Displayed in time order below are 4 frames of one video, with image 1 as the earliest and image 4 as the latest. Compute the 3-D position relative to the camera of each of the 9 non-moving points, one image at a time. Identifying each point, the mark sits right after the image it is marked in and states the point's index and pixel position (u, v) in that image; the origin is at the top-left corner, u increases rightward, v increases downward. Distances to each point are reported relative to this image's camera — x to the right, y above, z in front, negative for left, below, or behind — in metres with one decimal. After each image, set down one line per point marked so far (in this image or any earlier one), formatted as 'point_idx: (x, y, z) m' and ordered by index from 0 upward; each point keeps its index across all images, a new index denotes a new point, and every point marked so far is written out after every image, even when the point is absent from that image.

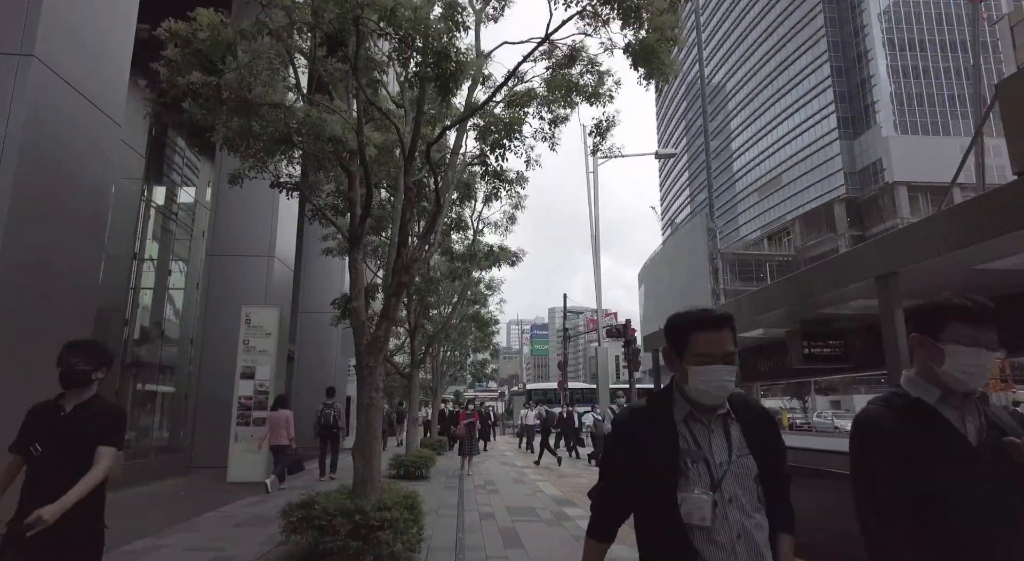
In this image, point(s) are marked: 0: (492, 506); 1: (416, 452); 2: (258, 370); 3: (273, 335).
0: (-0.3, -3.4, +9.0) m
1: (-2.0, -3.6, +12.6) m
2: (-4.6, -1.6, +11.0) m
3: (-4.4, -1.0, +11.2) m
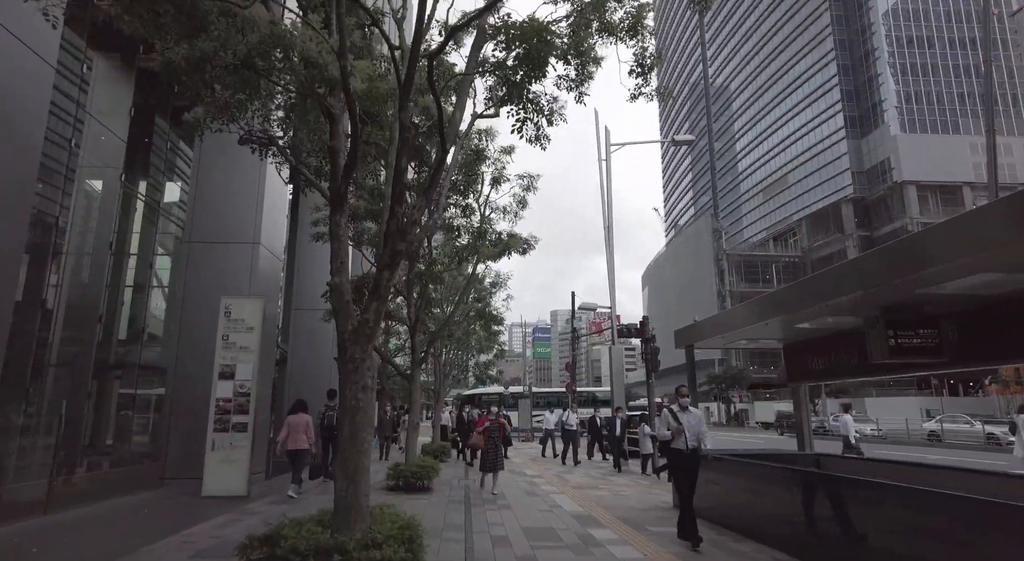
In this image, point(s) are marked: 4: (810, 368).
0: (-0.1, -3.1, +7.8) m
1: (-1.8, -3.4, +11.4) m
2: (-4.4, -1.4, +9.8) m
3: (-4.2, -0.8, +9.9) m
4: (+4.4, -1.3, +8.9) m
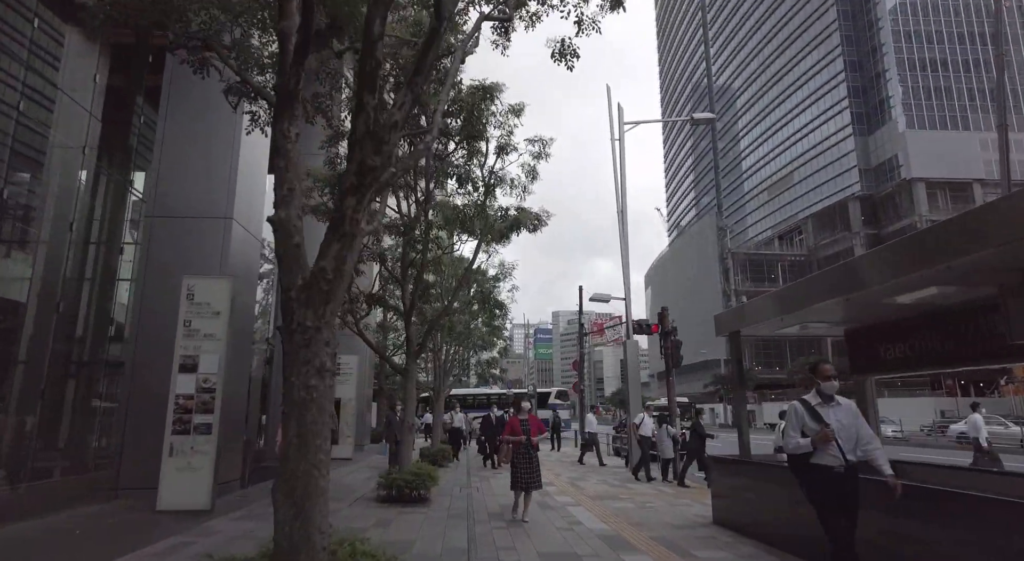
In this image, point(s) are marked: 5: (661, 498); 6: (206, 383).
0: (0.0, -2.8, +6.3) m
1: (-1.6, -3.0, +9.9) m
2: (-4.3, -1.1, +8.3) m
3: (-4.0, -0.5, +8.5) m
4: (+4.5, -0.9, +7.5) m
5: (+2.6, -3.8, +10.7) m
6: (-4.1, -1.4, +8.2) m
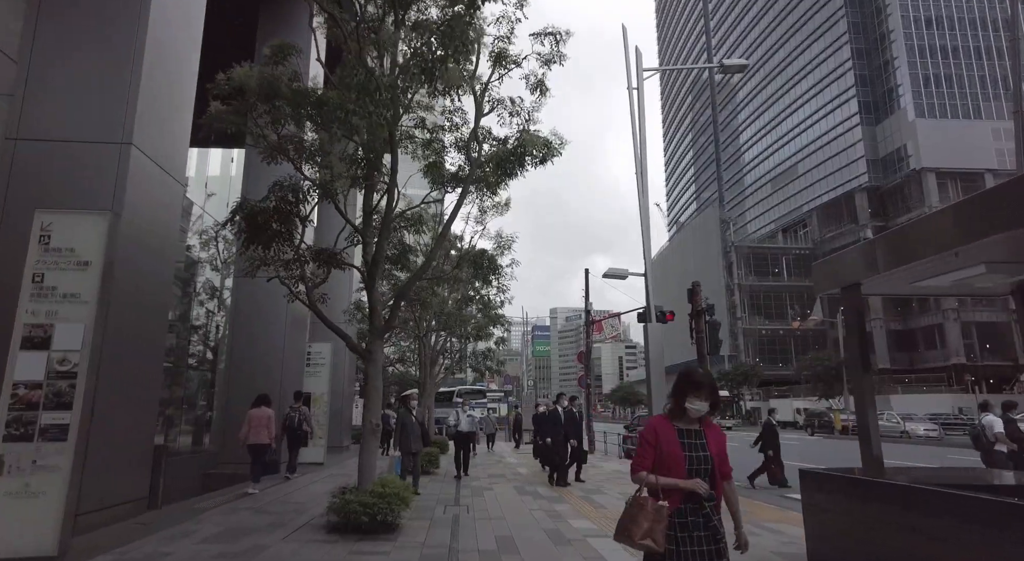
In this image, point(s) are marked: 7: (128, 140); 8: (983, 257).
0: (+0.1, -2.2, +3.7) m
1: (-1.6, -2.4, +7.3) m
2: (-4.2, -0.5, +5.7) m
3: (-4.0, +0.1, +5.9) m
4: (+4.5, -0.3, +4.9) m
5: (+2.6, -3.2, +8.1) m
6: (-4.1, -0.8, +5.6) m
7: (-4.8, +1.7, +7.9) m
8: (+3.8, +0.2, +4.9) m
